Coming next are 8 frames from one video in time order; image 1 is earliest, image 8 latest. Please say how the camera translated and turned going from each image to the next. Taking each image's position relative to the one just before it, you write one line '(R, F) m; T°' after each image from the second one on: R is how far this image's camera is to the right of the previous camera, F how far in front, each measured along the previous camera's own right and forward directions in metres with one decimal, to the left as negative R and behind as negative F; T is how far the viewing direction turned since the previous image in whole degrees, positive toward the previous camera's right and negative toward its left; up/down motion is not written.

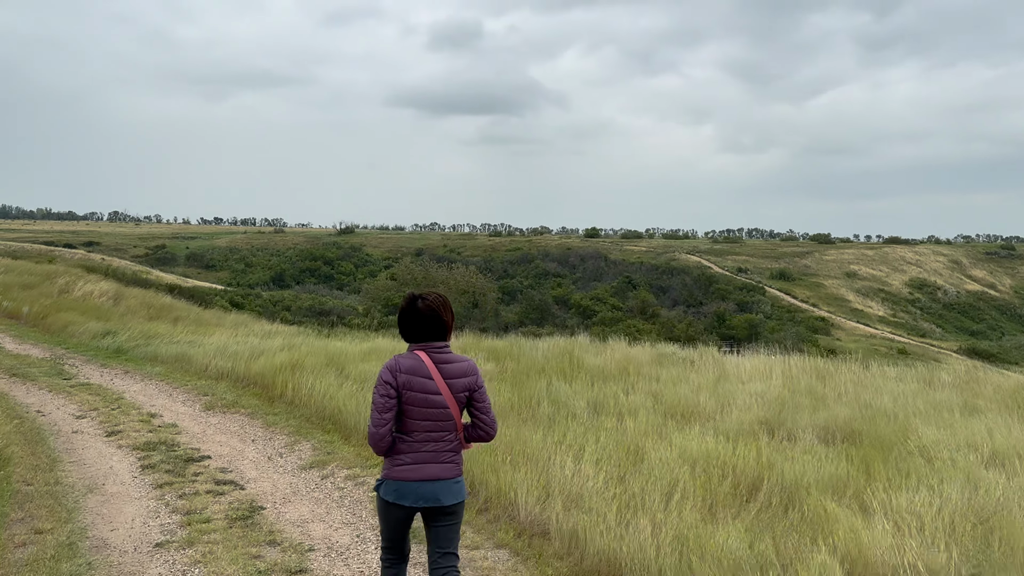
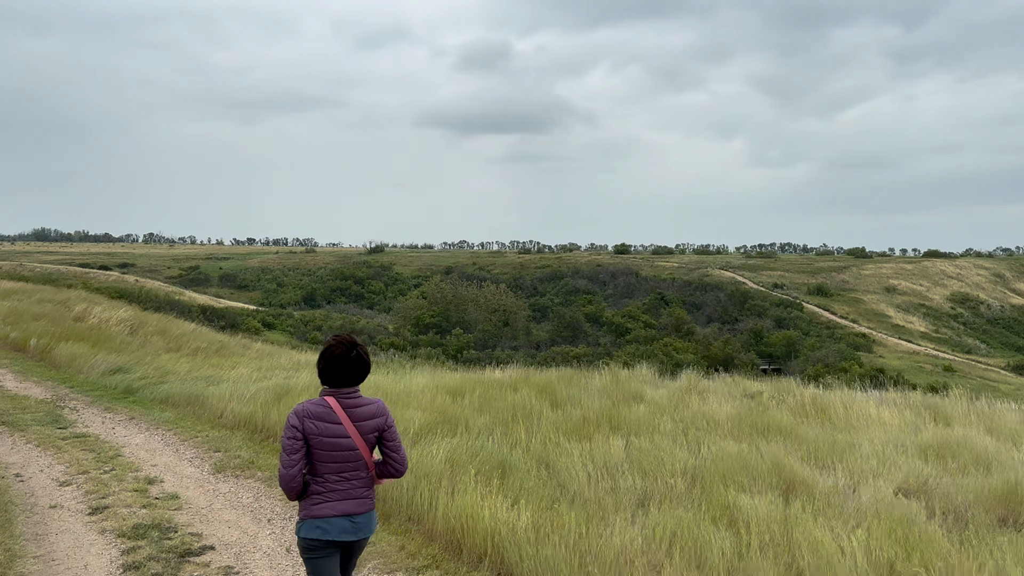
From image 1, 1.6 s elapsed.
(-0.3, +1.2) m; -2°
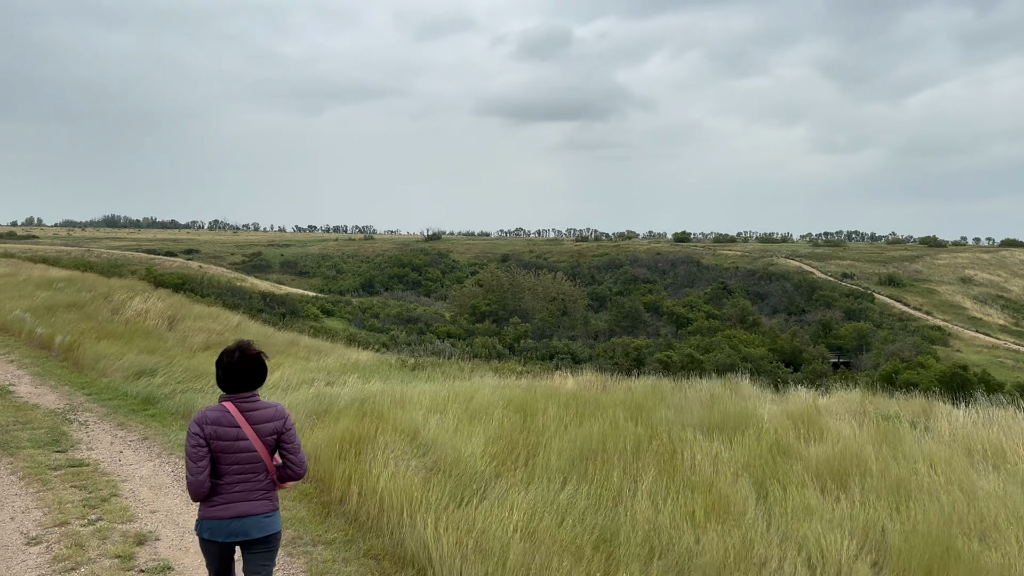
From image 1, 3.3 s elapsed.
(-0.2, +1.4) m; -4°
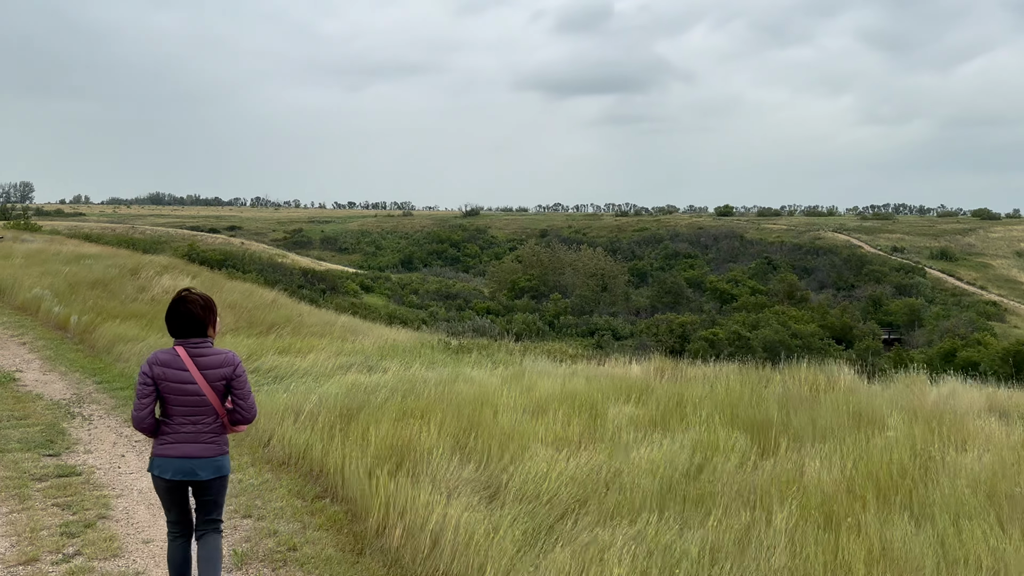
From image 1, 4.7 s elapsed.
(-0.2, +1.0) m; -3°
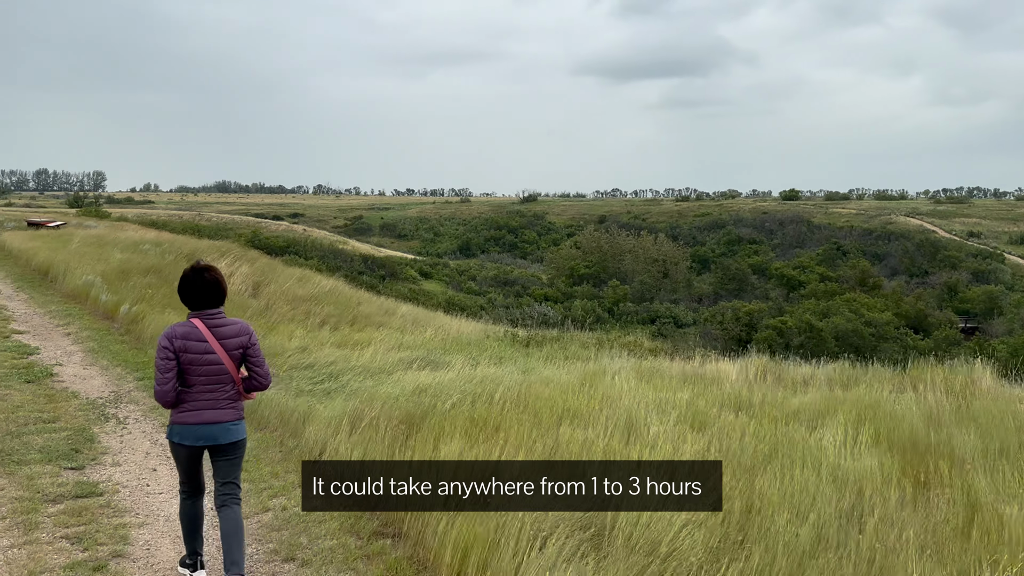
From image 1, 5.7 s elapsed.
(-0.2, +0.8) m; -4°
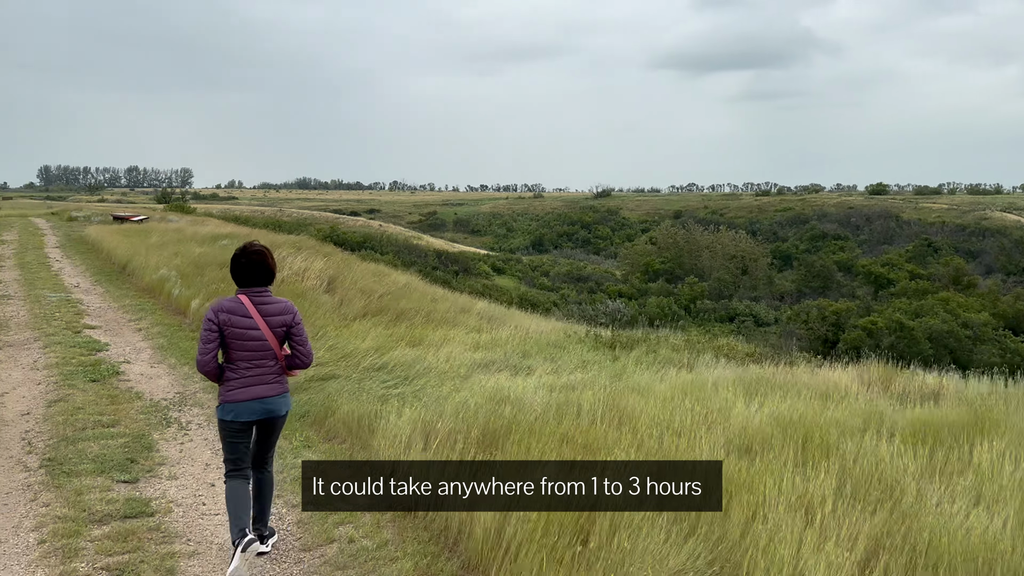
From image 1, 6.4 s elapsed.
(-0.1, +0.5) m; -5°
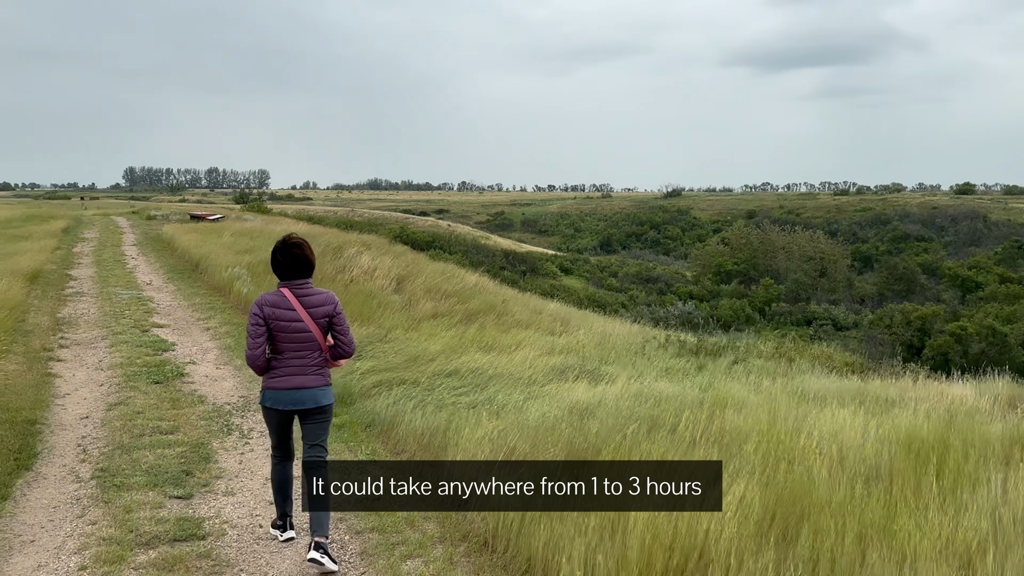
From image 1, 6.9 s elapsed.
(-0.1, +0.4) m; -5°
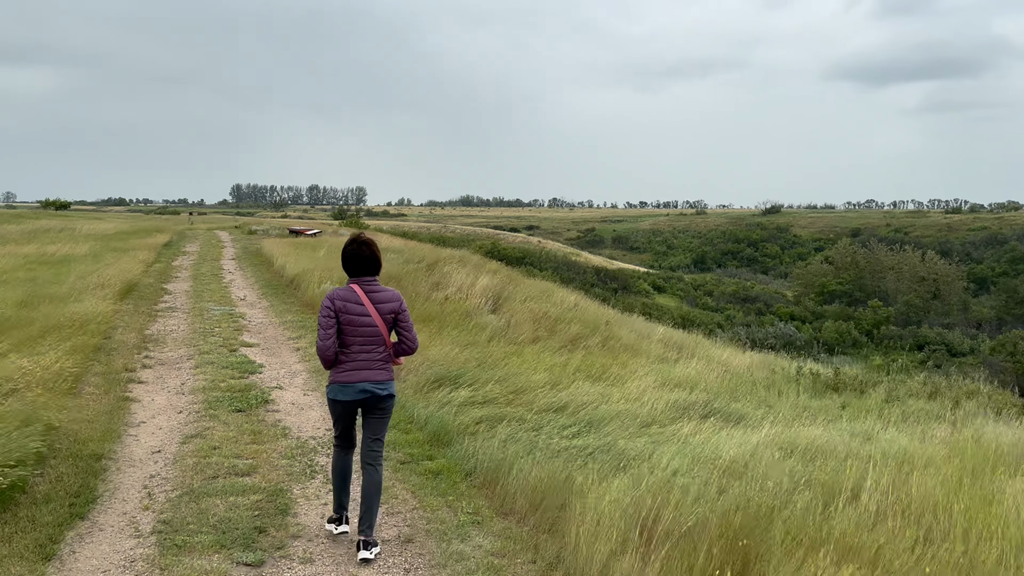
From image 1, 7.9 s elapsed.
(-0.2, +0.7) m; -6°
